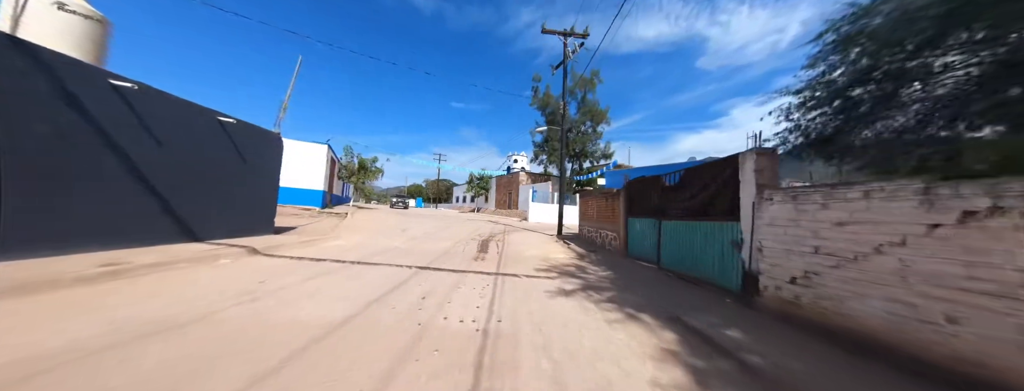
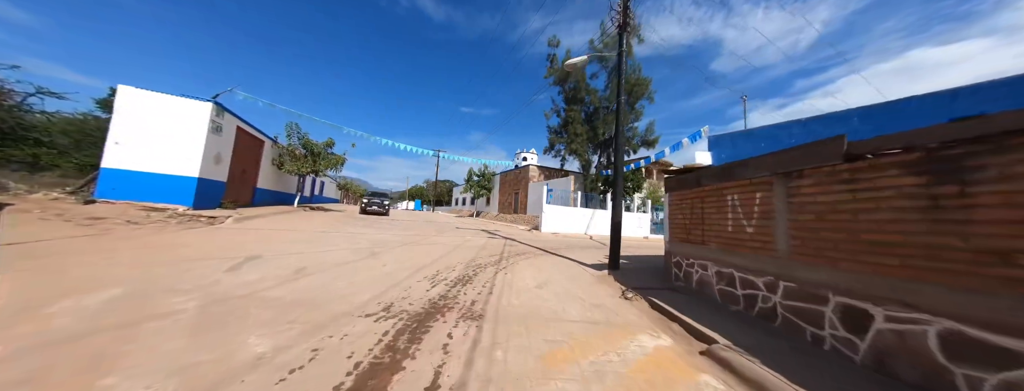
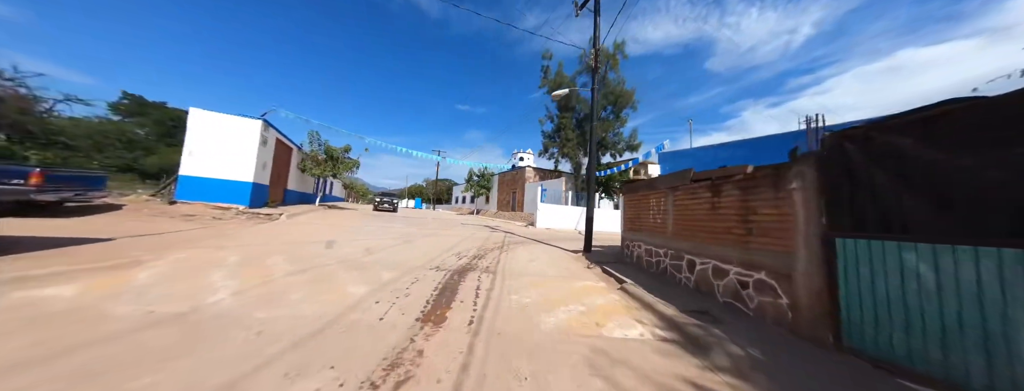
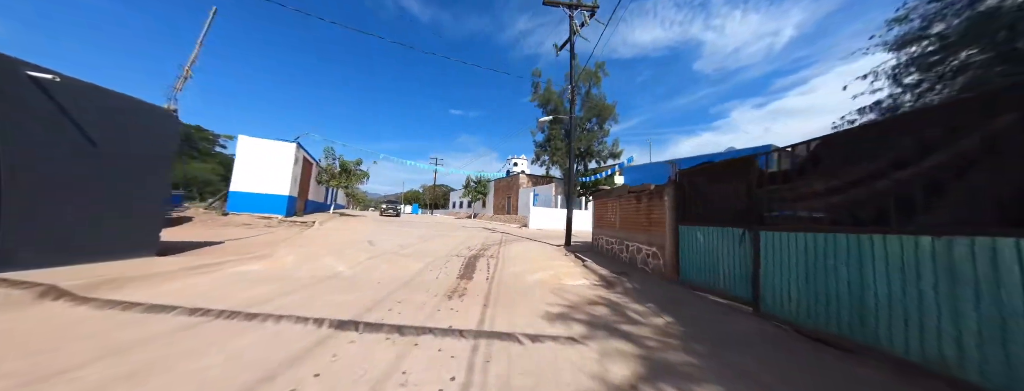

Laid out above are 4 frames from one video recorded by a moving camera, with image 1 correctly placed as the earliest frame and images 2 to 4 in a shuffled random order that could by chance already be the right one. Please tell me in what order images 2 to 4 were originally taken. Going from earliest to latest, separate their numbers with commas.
4, 3, 2
